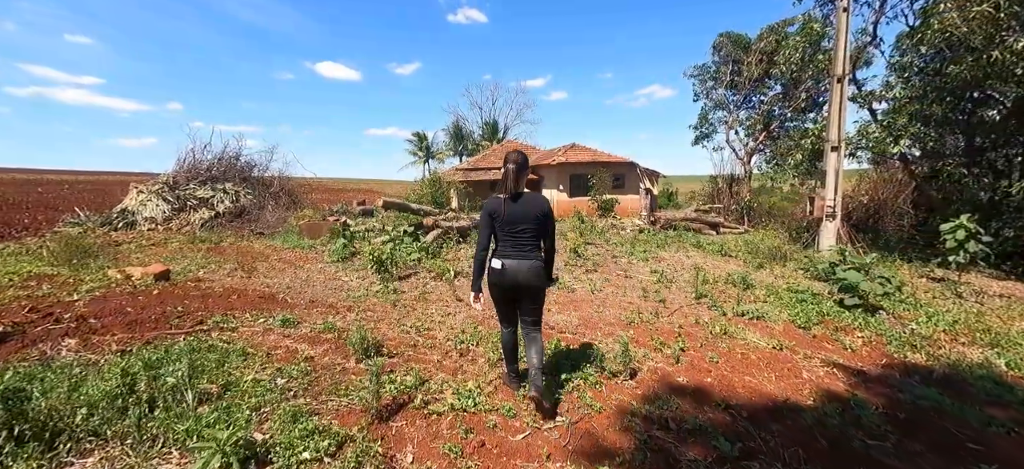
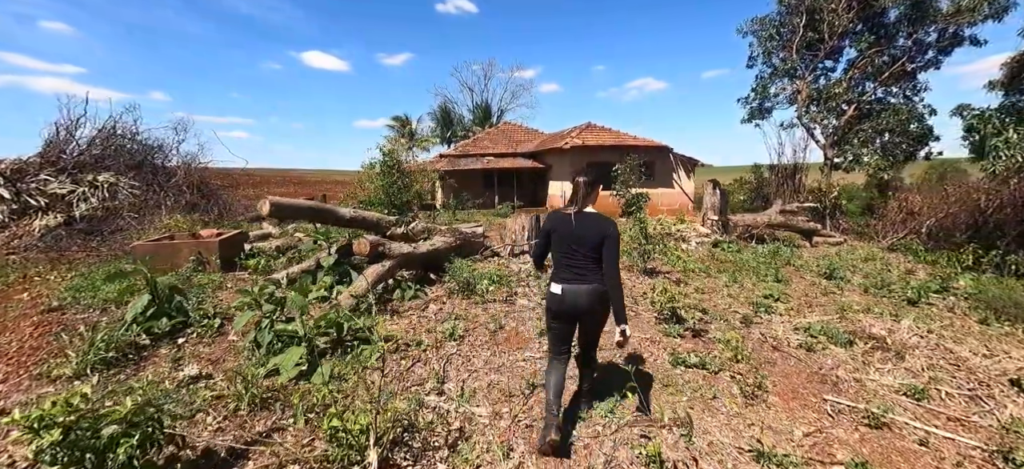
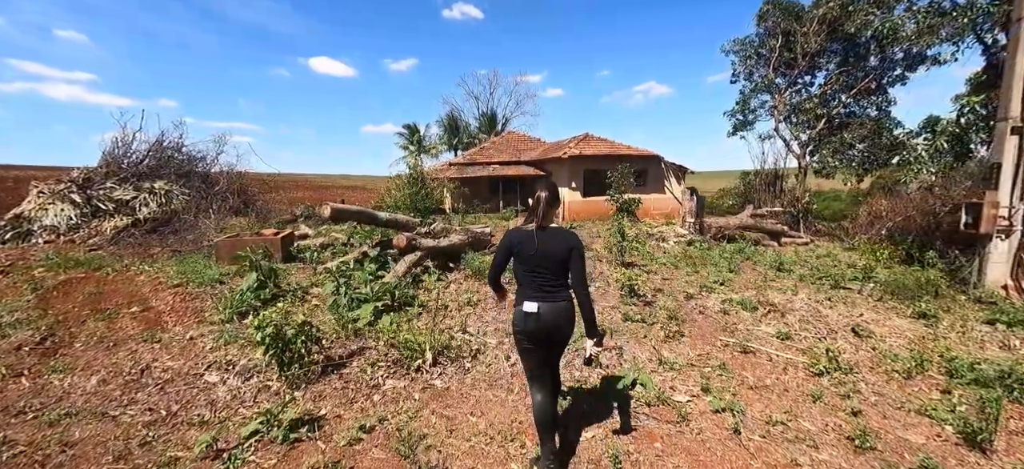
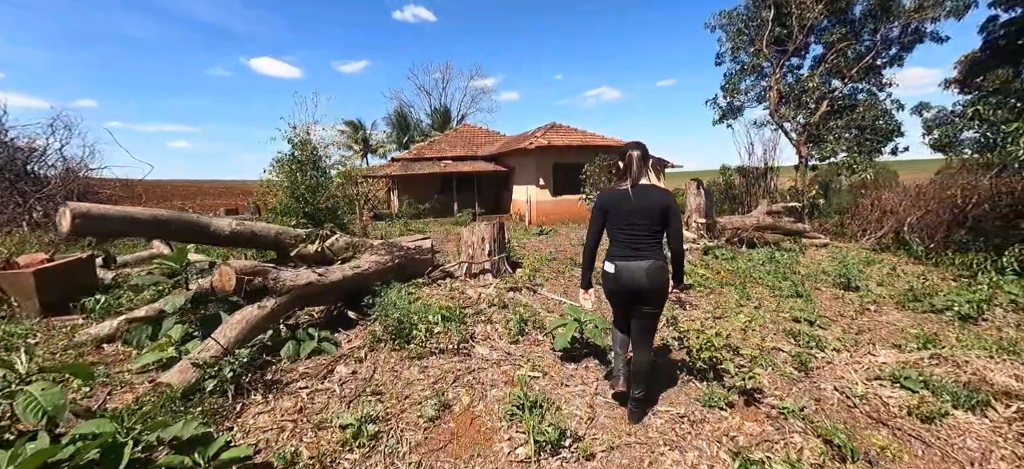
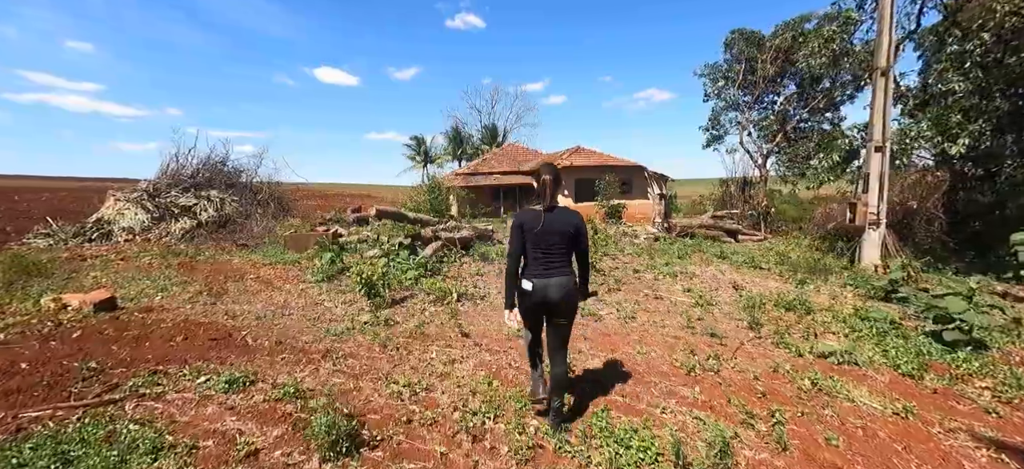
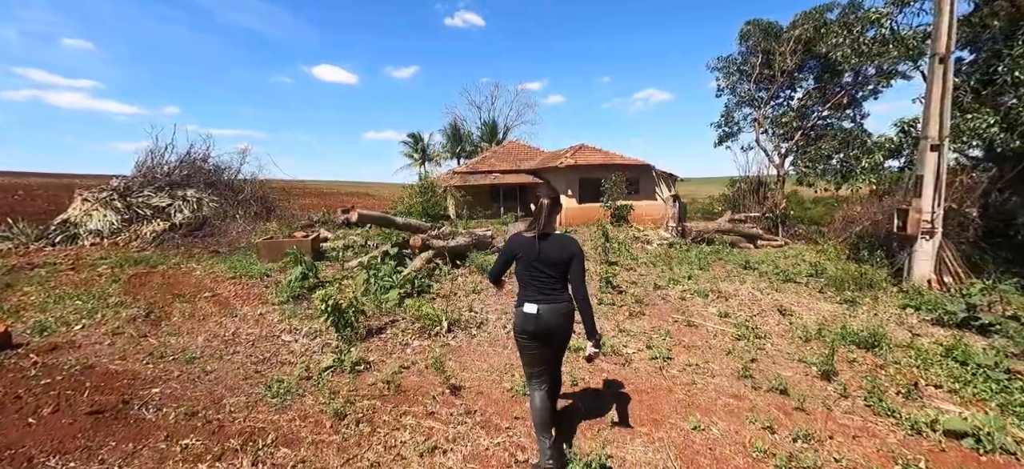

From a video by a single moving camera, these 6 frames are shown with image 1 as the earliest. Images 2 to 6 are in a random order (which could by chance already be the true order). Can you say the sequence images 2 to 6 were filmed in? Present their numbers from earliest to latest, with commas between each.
5, 6, 3, 2, 4
